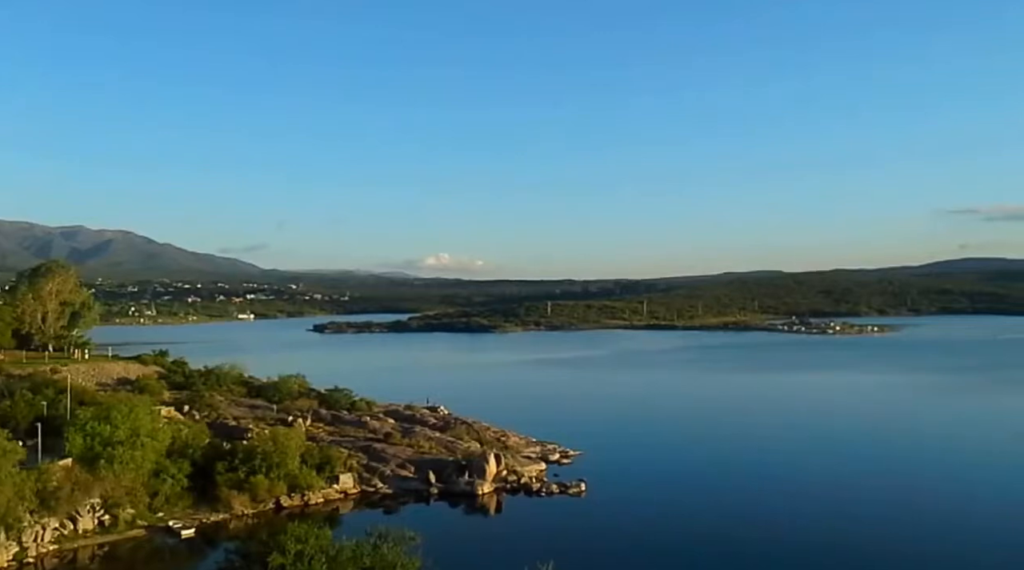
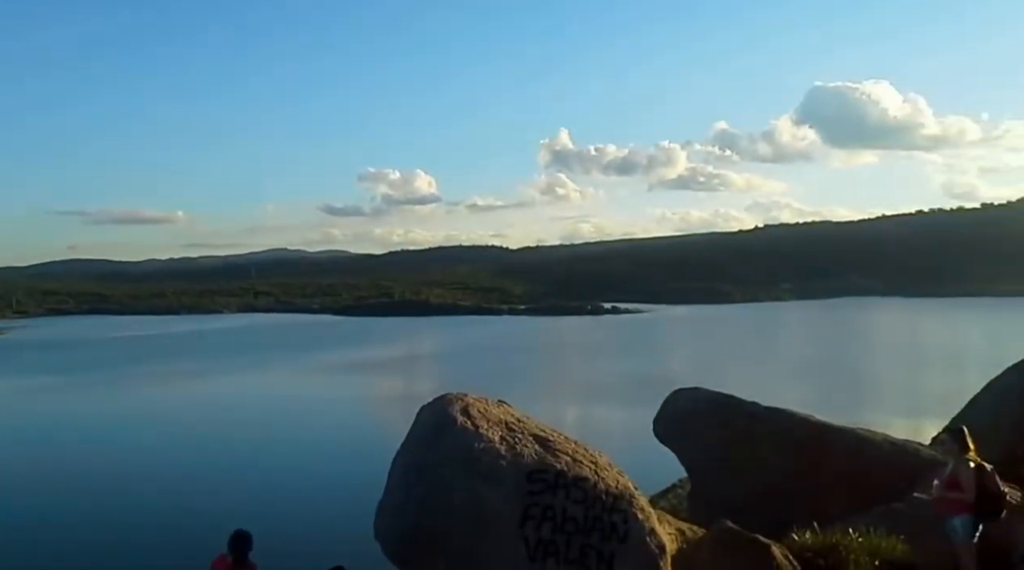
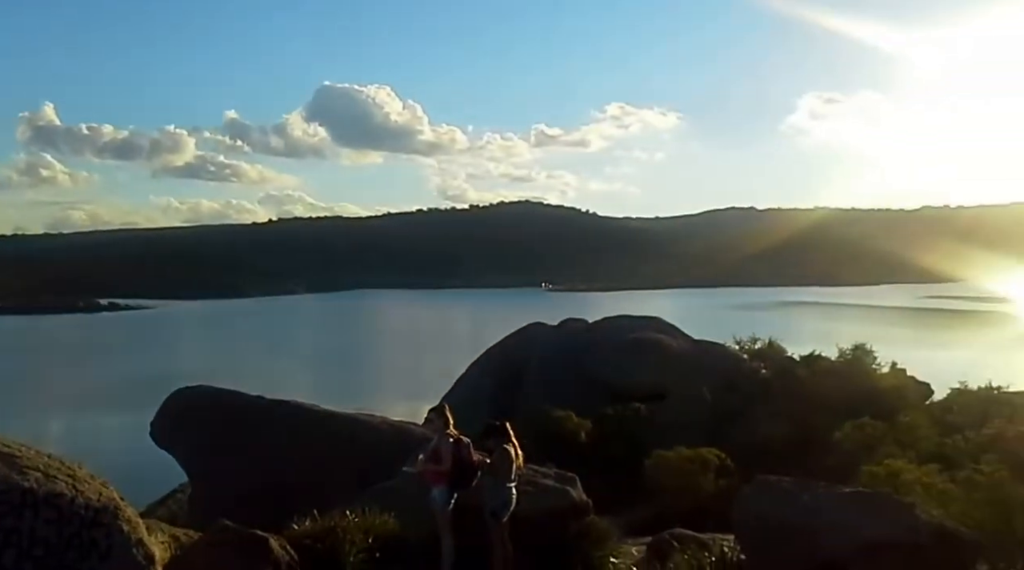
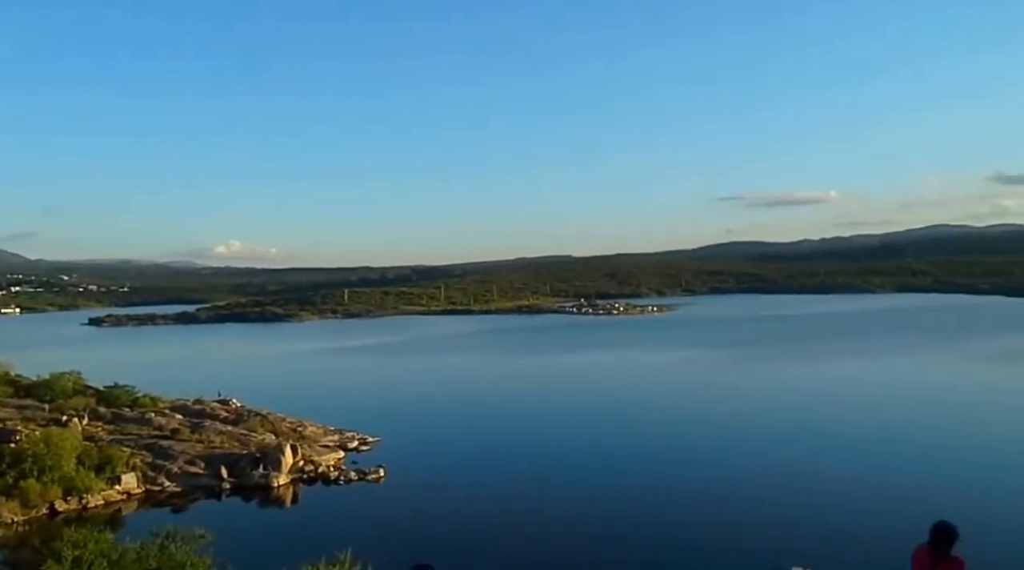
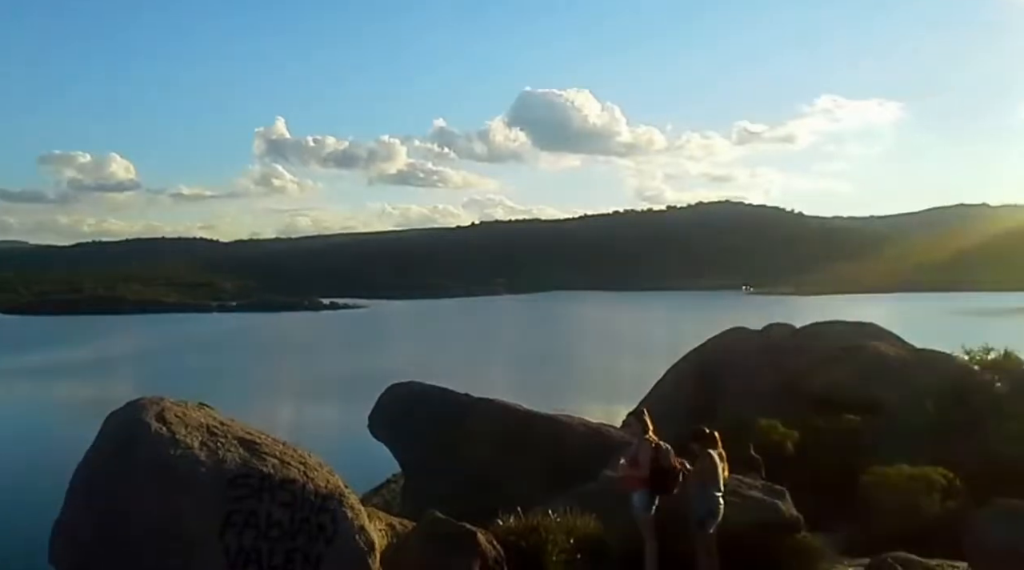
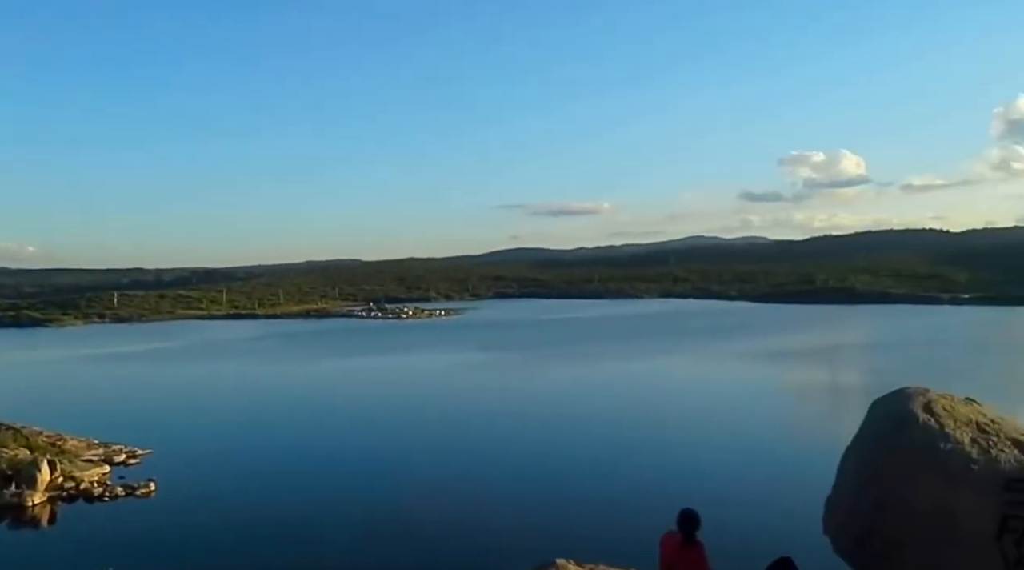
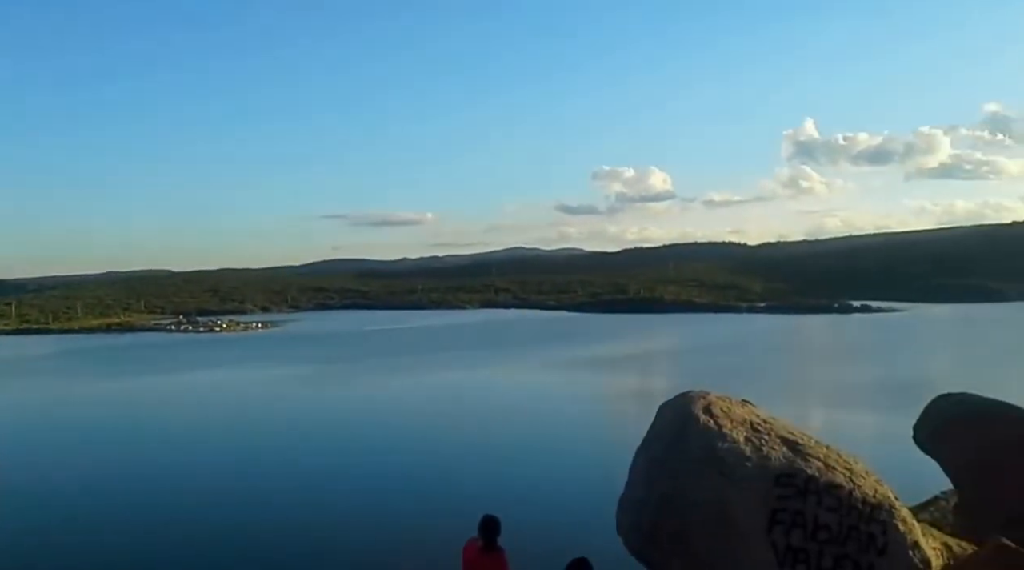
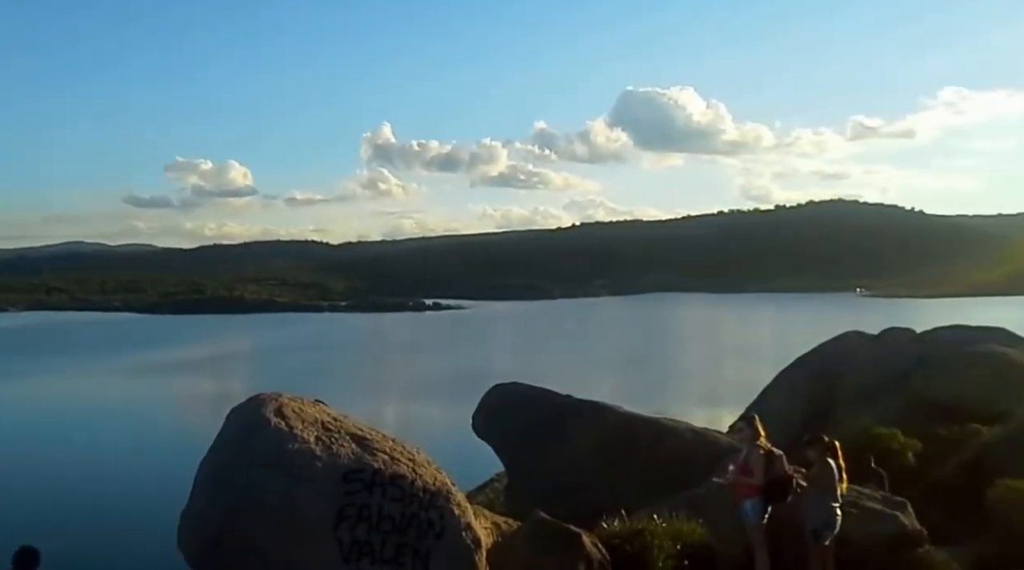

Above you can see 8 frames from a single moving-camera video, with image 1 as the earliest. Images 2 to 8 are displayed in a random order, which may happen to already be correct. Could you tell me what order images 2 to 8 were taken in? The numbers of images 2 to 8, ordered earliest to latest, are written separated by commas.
4, 6, 7, 2, 8, 5, 3
